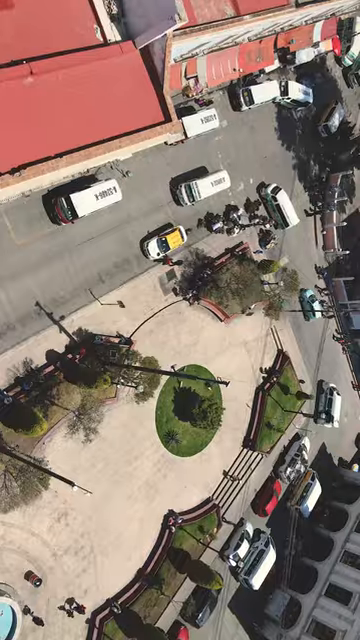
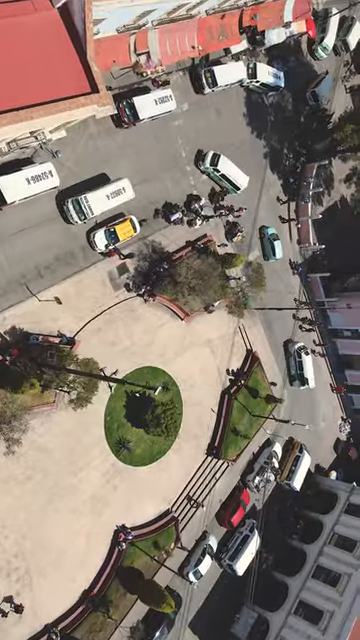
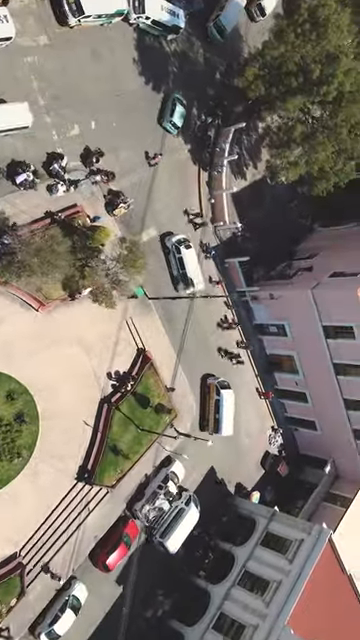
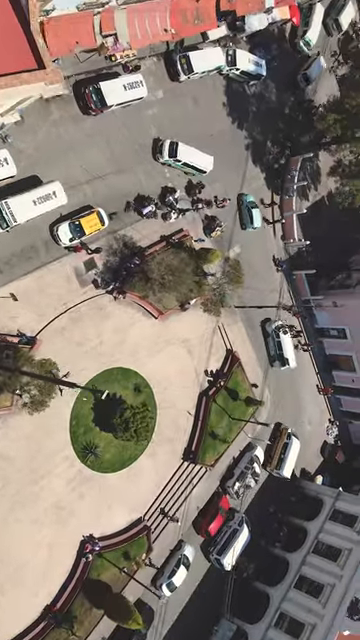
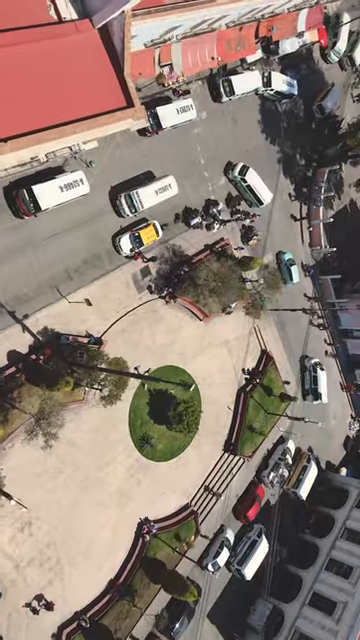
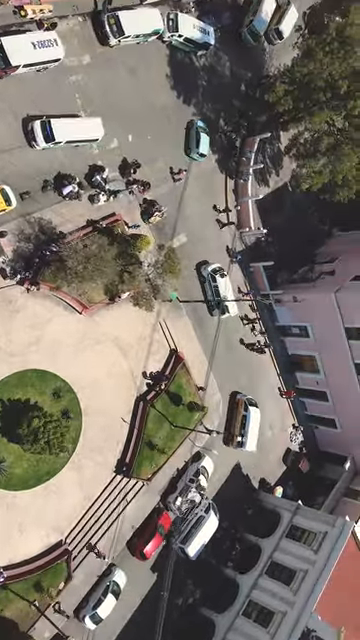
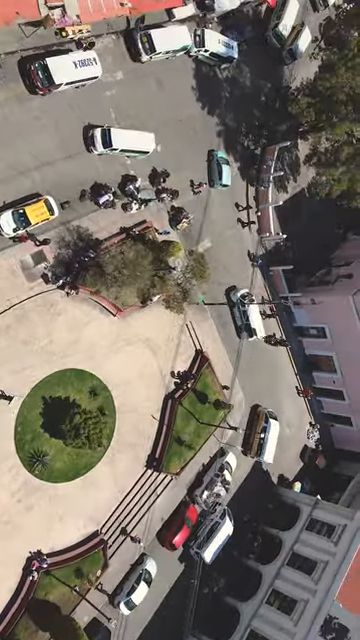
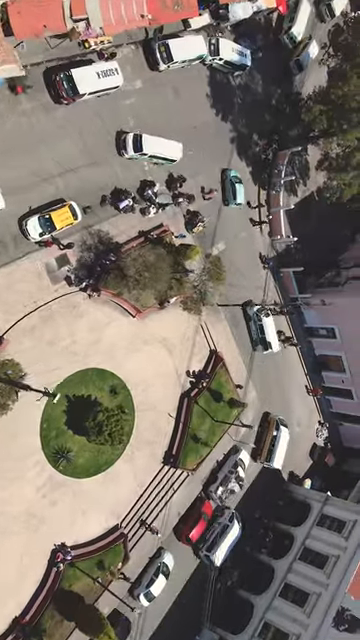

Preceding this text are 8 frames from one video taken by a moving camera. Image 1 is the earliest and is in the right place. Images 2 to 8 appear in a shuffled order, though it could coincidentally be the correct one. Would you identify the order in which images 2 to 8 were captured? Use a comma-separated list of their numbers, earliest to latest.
5, 2, 4, 8, 7, 6, 3
